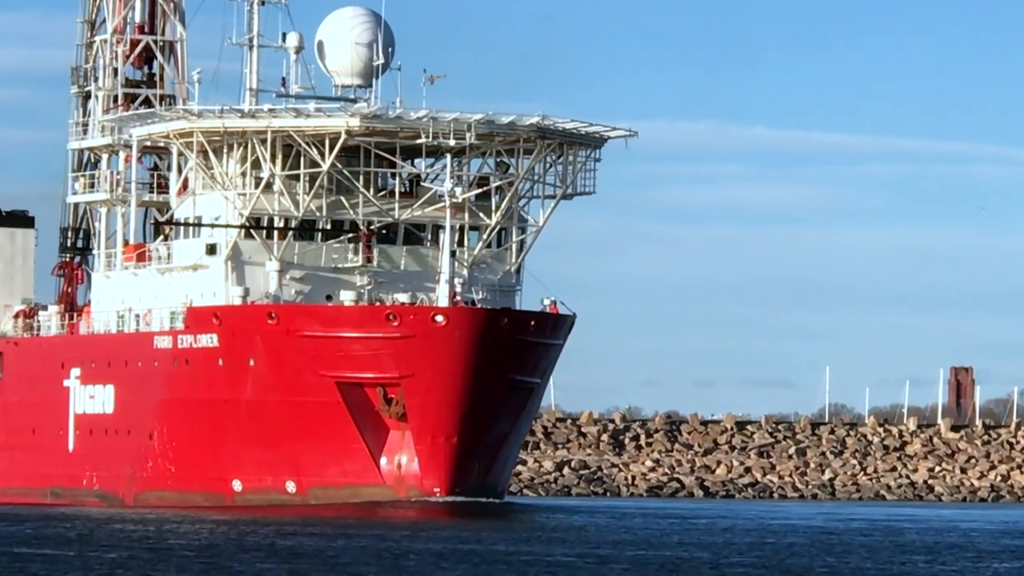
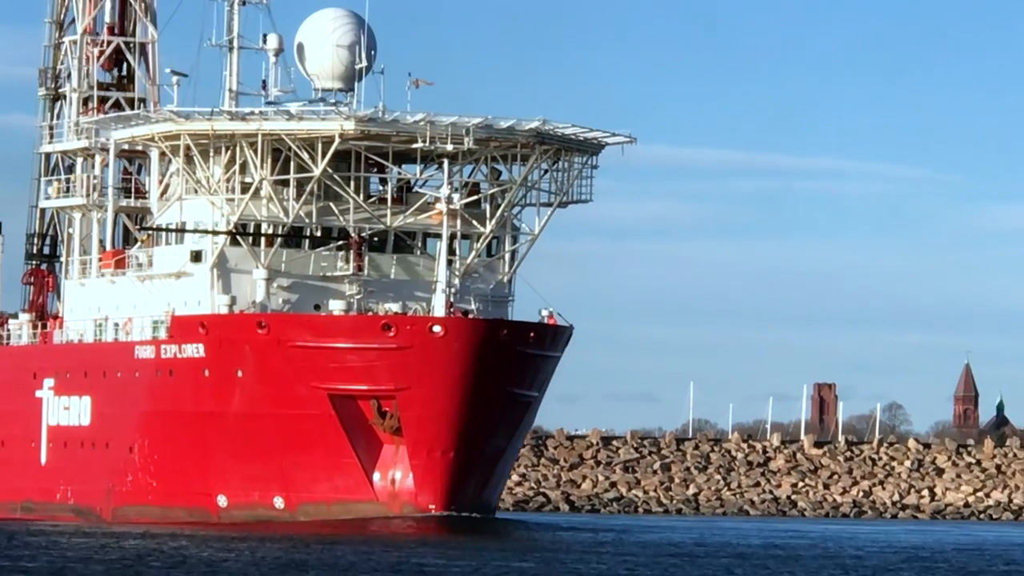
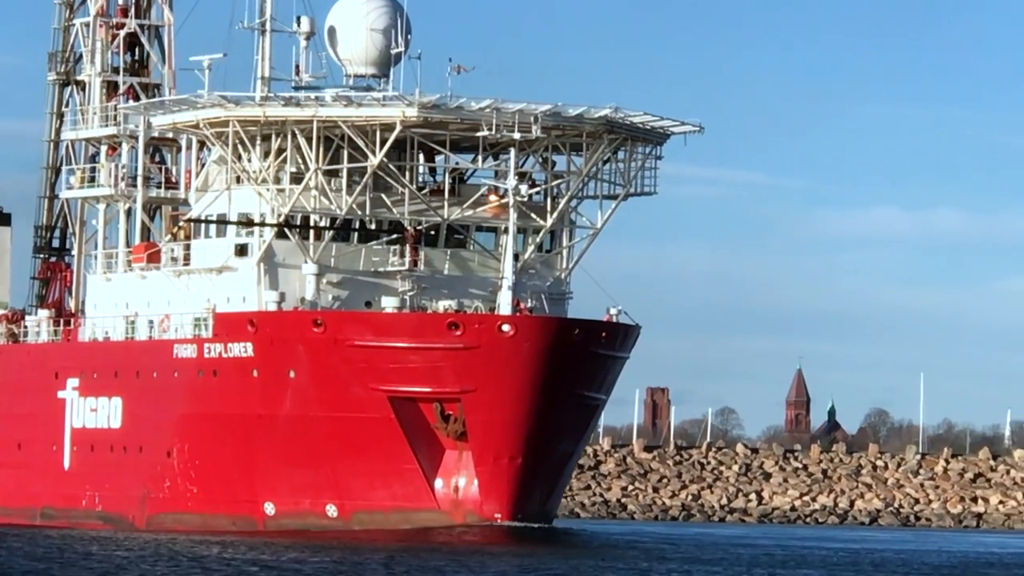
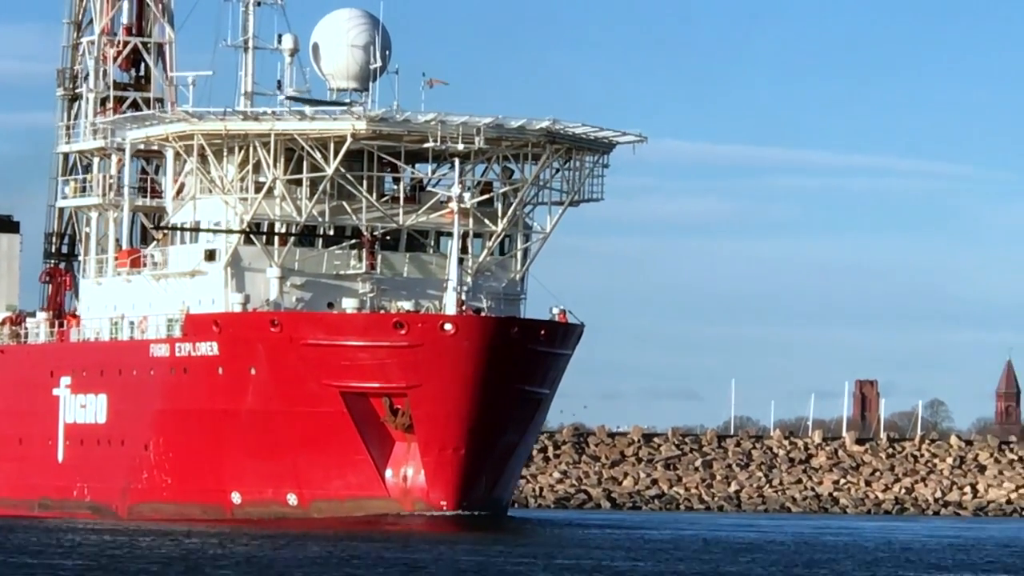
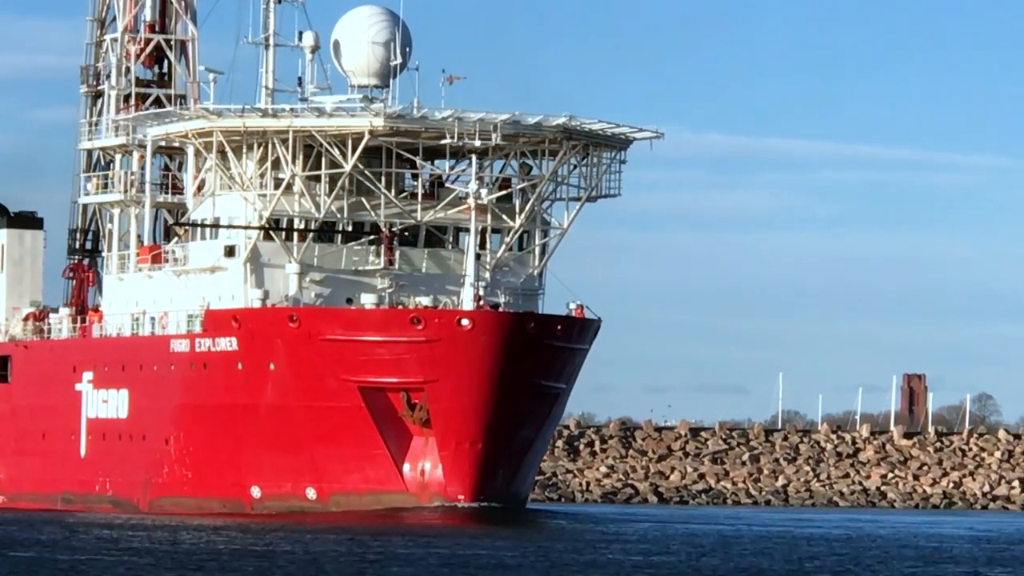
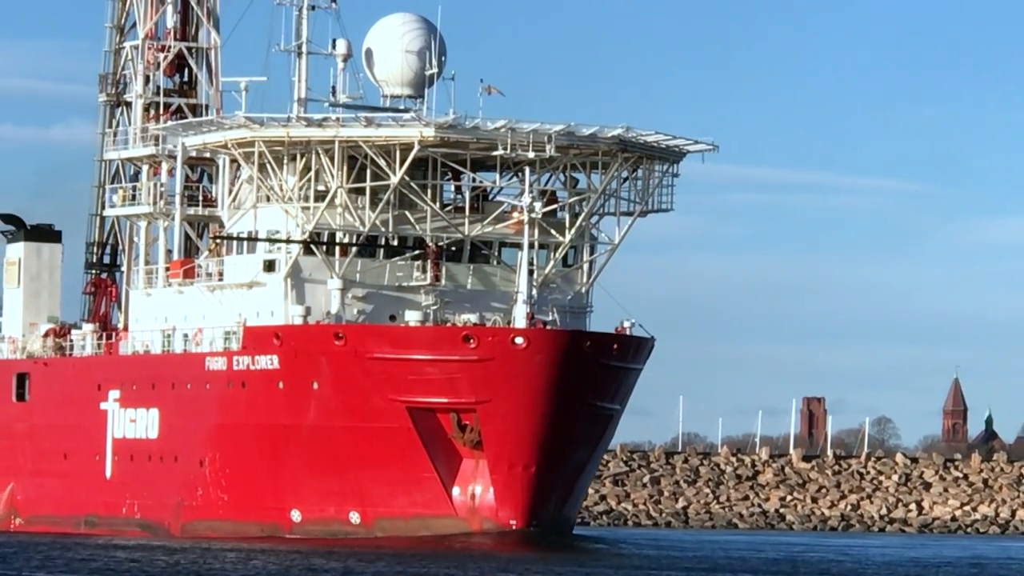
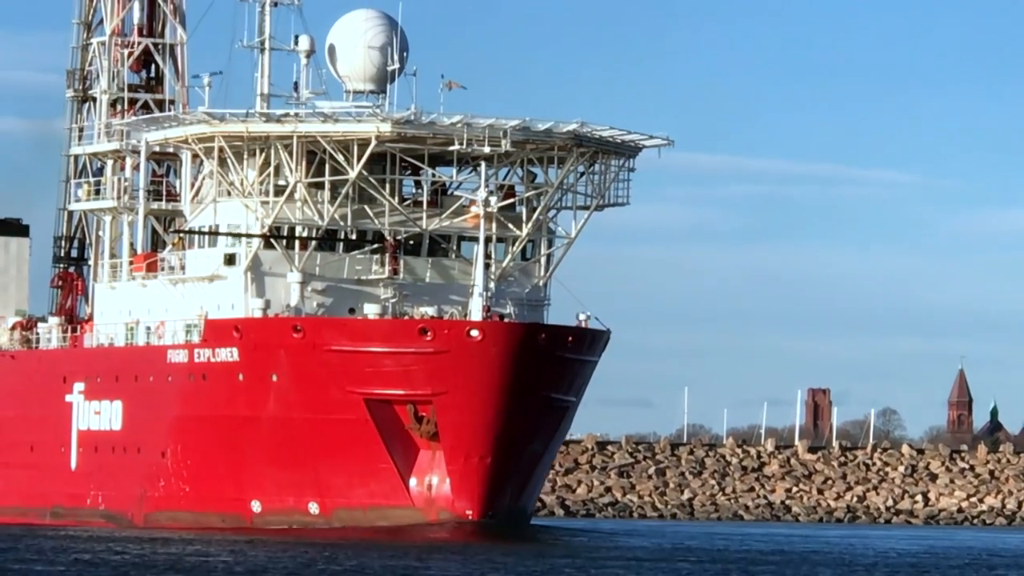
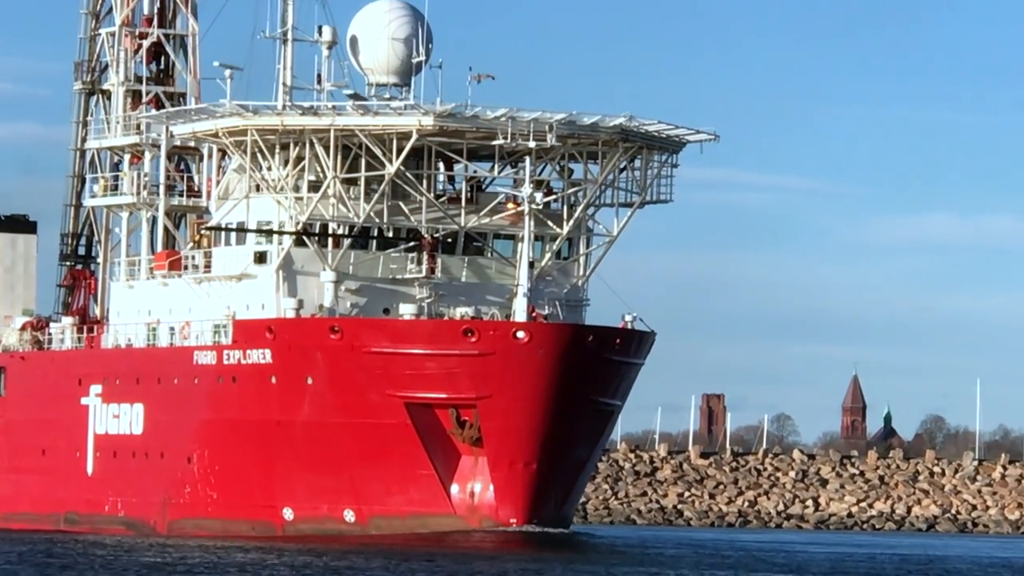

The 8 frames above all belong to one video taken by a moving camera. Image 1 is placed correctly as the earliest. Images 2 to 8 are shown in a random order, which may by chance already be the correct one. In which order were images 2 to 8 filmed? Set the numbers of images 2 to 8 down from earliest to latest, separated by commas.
5, 4, 2, 7, 6, 8, 3
